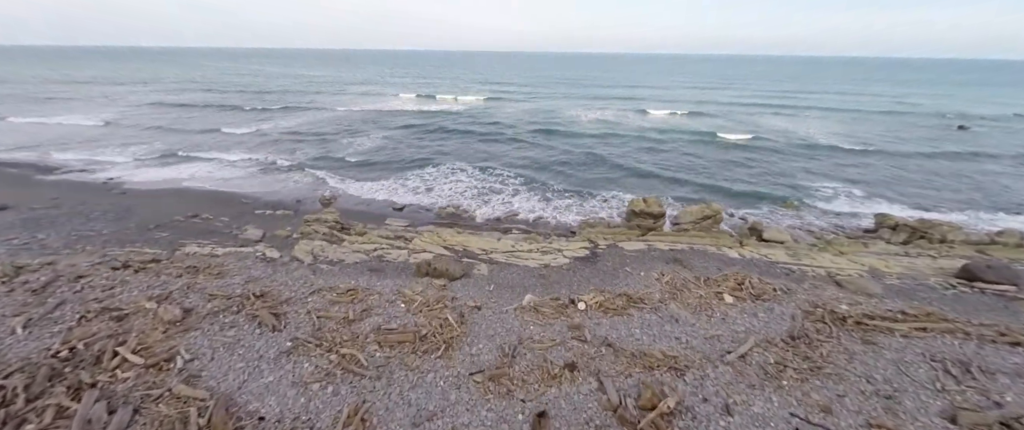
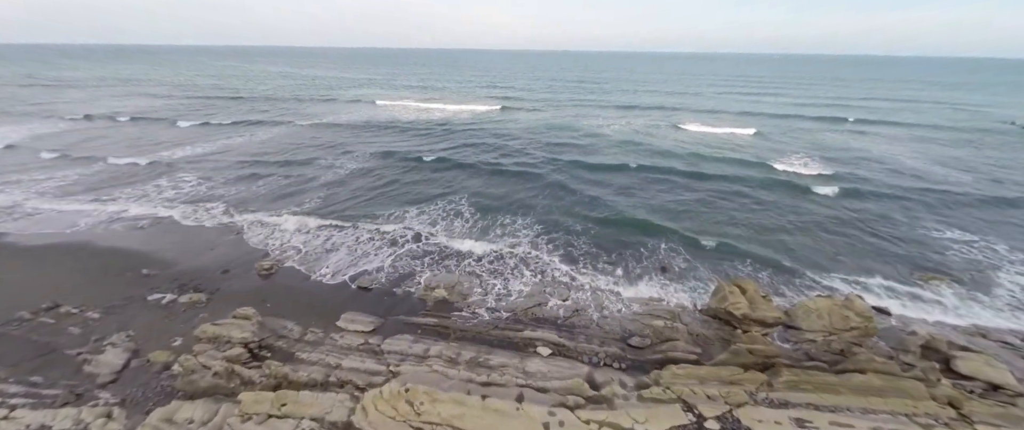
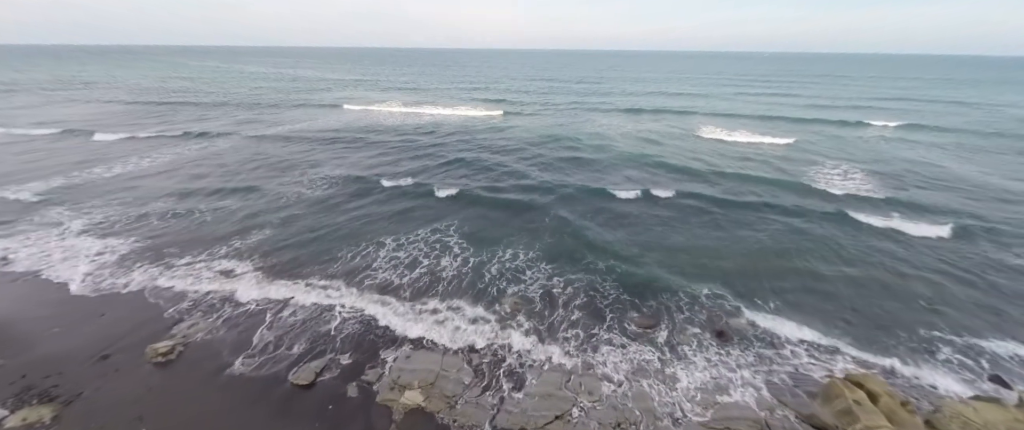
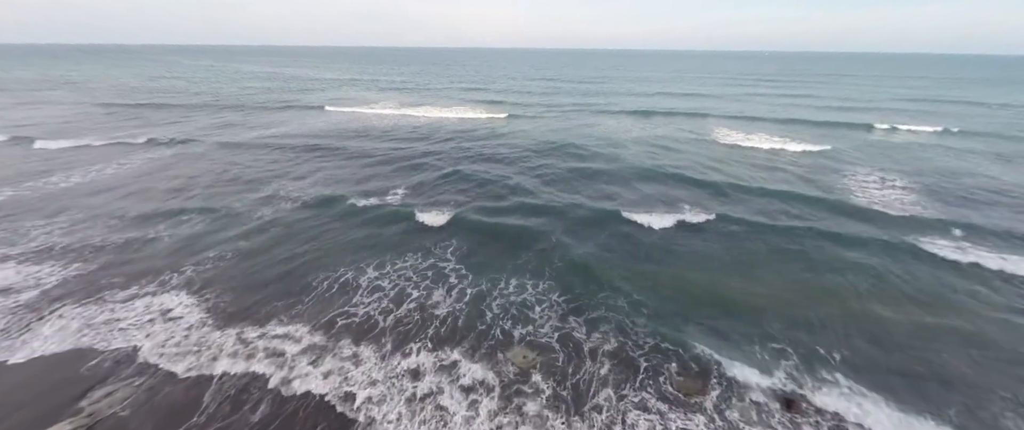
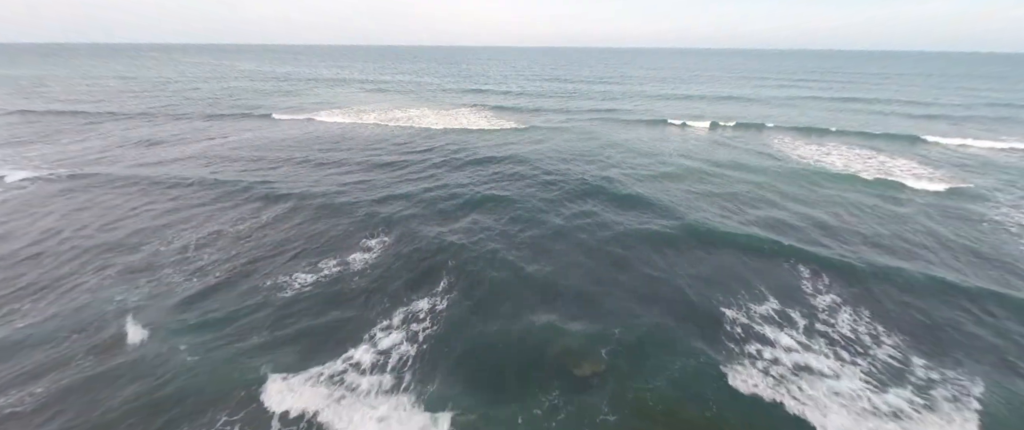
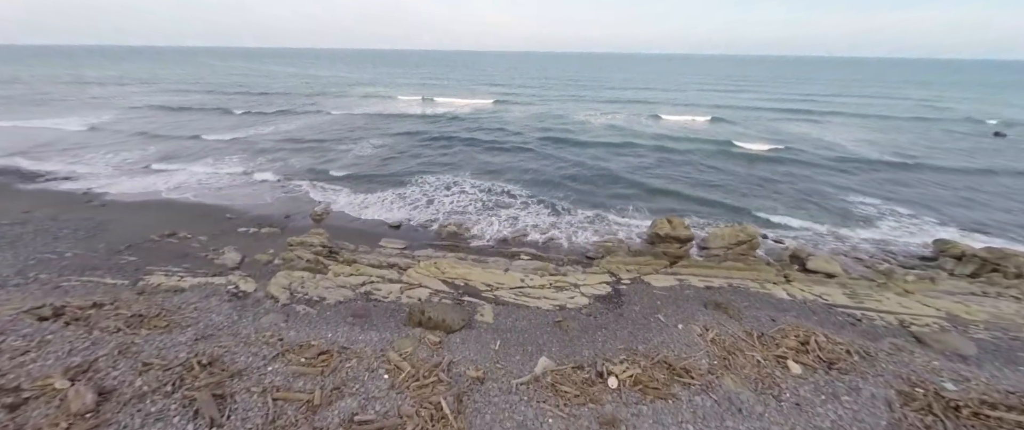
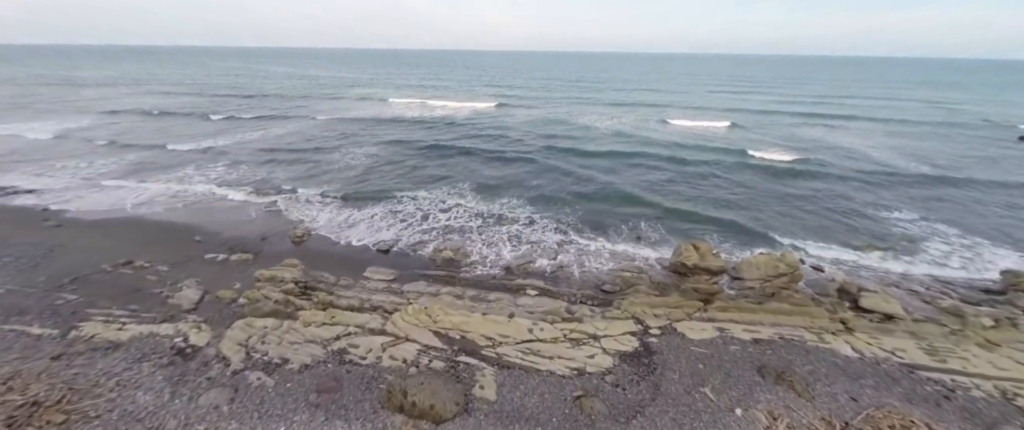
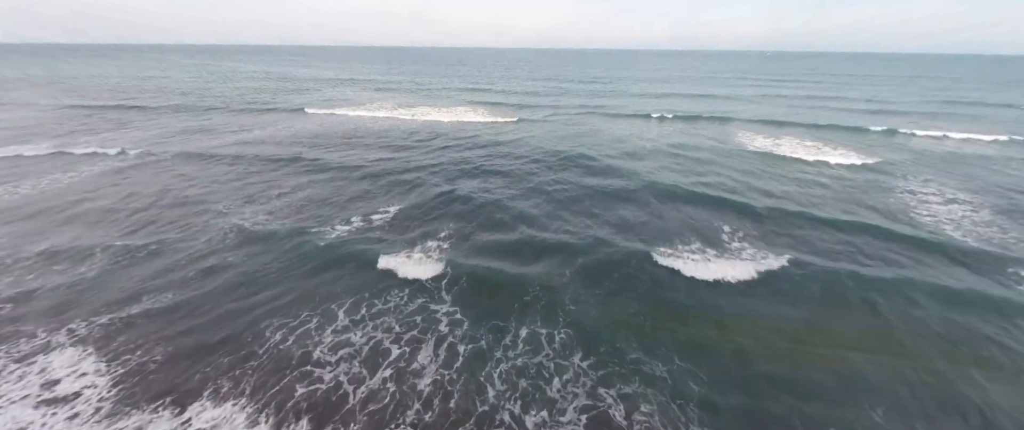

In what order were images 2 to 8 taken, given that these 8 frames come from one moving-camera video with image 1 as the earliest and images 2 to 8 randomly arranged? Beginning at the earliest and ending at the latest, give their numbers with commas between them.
6, 7, 2, 3, 4, 8, 5
